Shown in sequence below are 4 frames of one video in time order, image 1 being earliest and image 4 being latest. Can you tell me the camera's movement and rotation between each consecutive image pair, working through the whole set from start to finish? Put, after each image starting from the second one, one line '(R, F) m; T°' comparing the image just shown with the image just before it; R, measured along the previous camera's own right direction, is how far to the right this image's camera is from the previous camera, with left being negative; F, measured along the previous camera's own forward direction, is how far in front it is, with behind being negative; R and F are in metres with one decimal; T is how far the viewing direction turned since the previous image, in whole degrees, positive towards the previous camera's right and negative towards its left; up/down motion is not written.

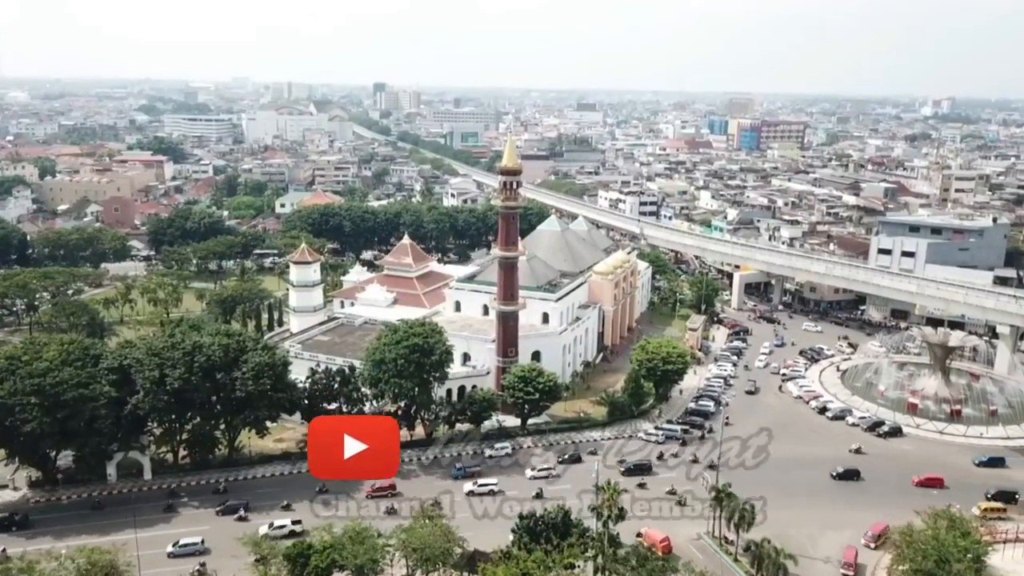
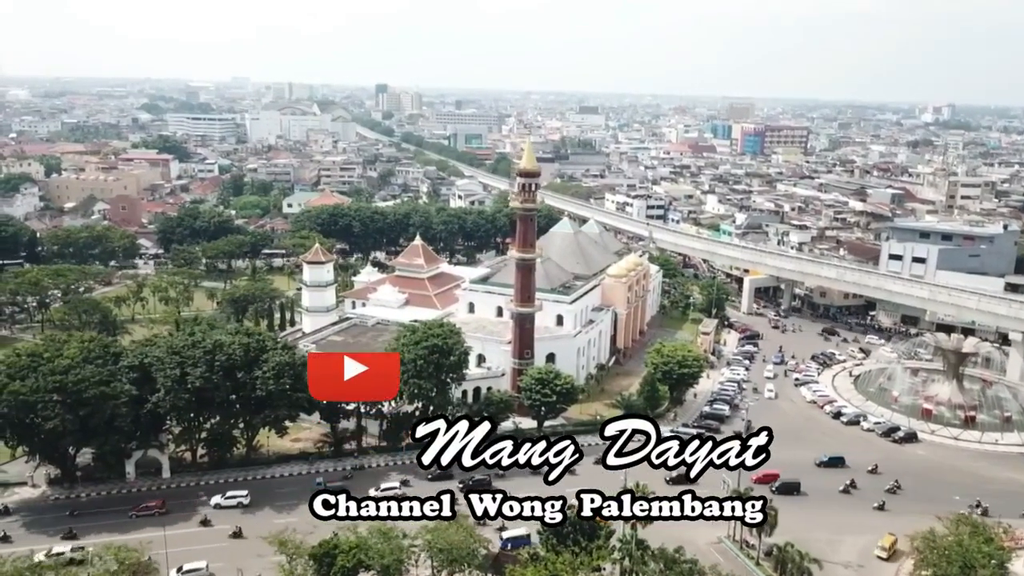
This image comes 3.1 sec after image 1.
(-0.8, 0.0) m; 0°
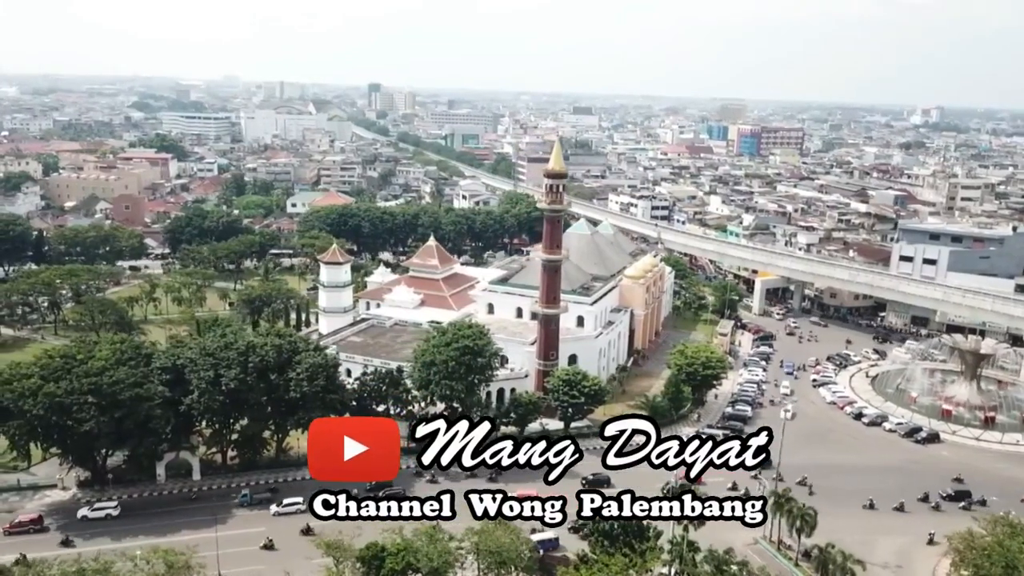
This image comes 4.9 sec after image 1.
(-1.6, 0.0) m; +1°
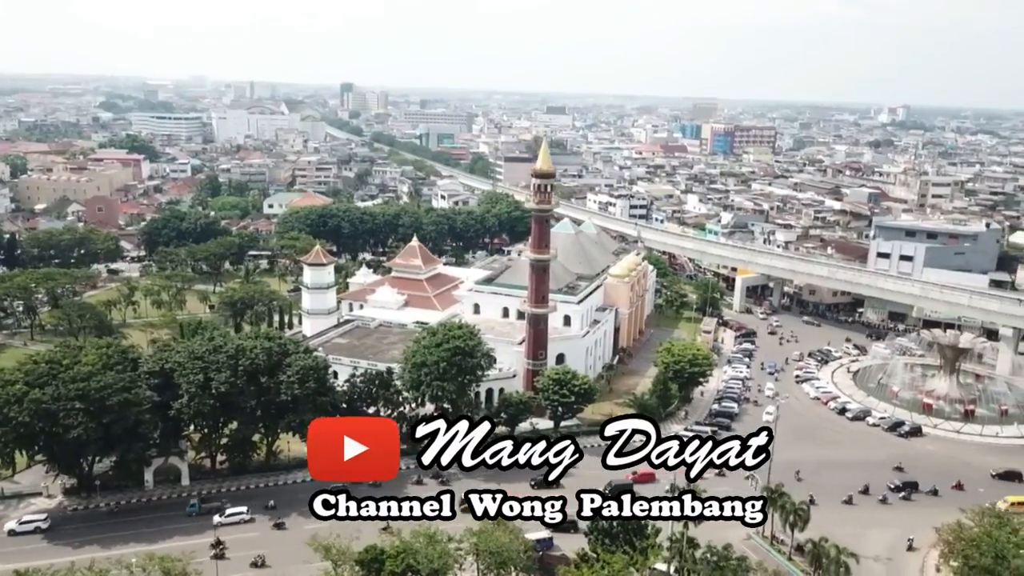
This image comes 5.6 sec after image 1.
(-0.7, 0.0) m; +2°
